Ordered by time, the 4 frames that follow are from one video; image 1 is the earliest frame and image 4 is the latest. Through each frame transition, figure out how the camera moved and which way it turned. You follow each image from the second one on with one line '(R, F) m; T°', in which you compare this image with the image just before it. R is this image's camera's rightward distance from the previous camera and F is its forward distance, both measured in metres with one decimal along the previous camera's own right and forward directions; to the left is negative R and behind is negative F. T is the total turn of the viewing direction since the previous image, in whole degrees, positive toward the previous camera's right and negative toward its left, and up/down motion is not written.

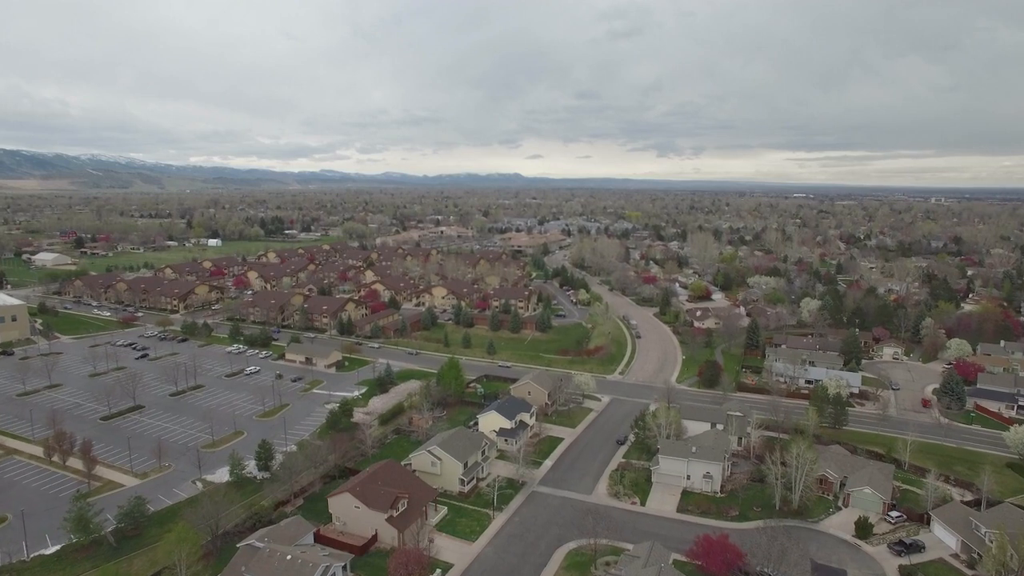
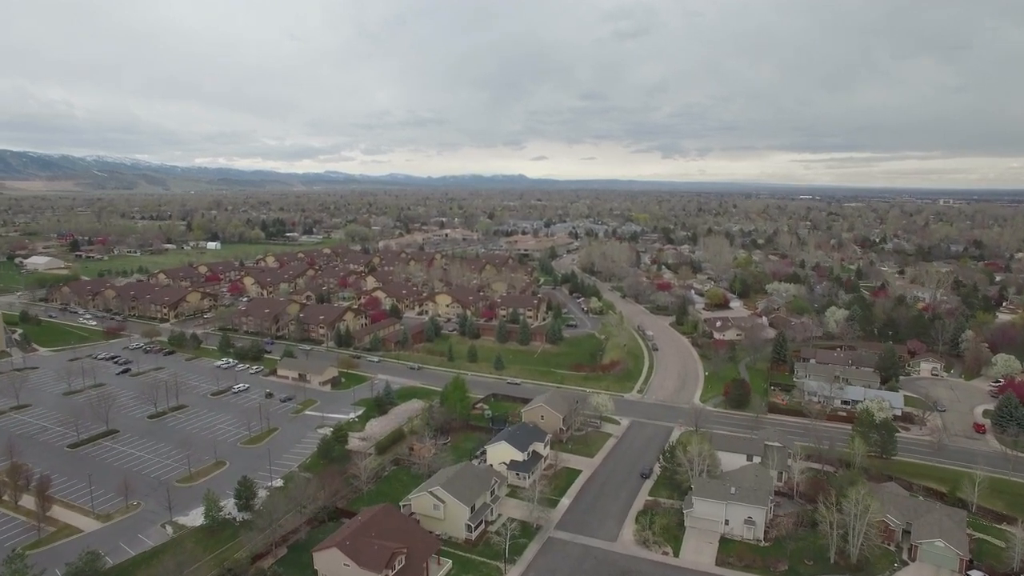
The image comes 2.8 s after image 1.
(-0.3, +3.0) m; 0°
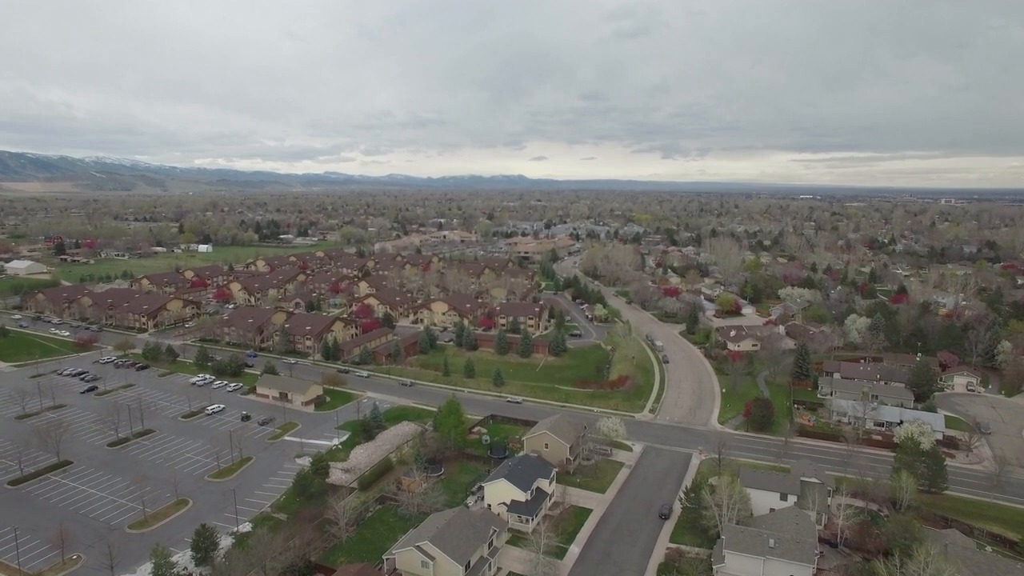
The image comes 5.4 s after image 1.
(0.0, +3.1) m; 0°
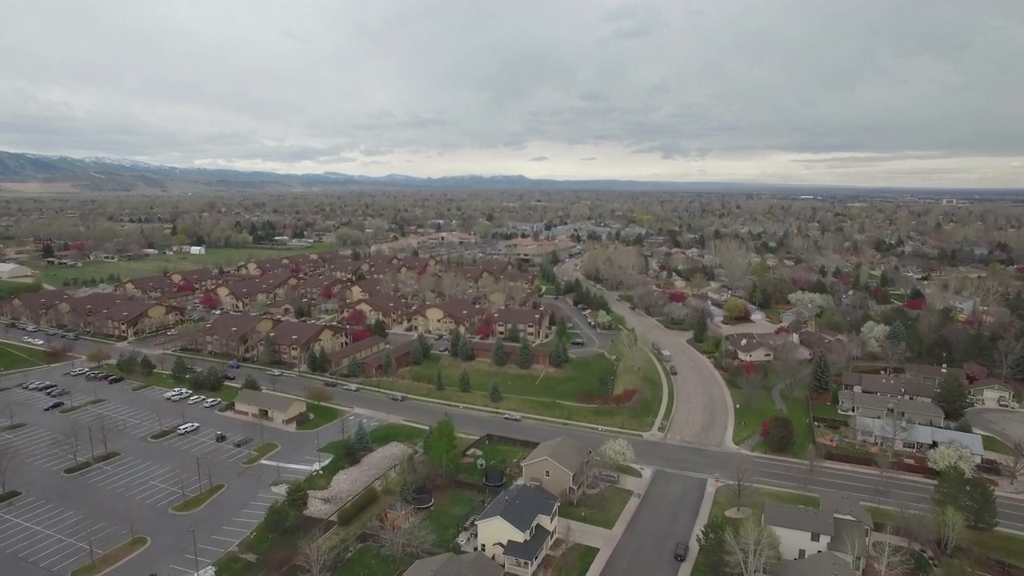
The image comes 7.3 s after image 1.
(+0.1, +2.5) m; 0°
